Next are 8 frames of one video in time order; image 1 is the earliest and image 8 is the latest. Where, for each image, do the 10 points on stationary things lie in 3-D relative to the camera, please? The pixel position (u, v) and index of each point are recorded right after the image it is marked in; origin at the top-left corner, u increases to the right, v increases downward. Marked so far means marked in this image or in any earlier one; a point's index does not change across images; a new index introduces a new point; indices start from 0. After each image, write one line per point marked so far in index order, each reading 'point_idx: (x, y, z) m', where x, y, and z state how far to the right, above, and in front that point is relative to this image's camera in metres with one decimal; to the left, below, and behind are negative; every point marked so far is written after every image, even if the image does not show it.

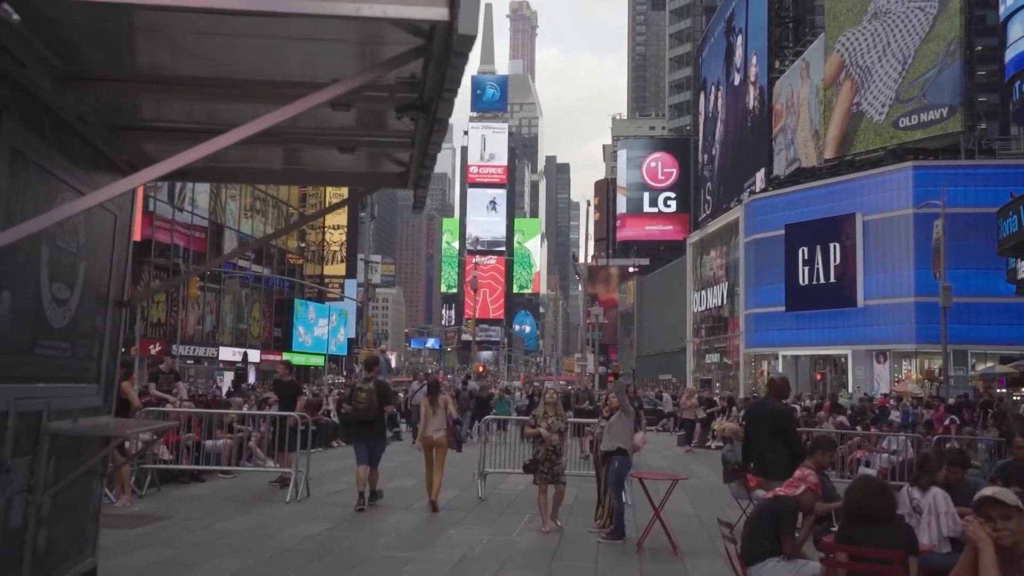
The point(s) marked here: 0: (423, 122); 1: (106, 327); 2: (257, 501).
0: (-0.5, +0.9, +5.4) m
1: (-2.5, -0.3, +6.3) m
2: (-3.3, -2.7, +13.0) m
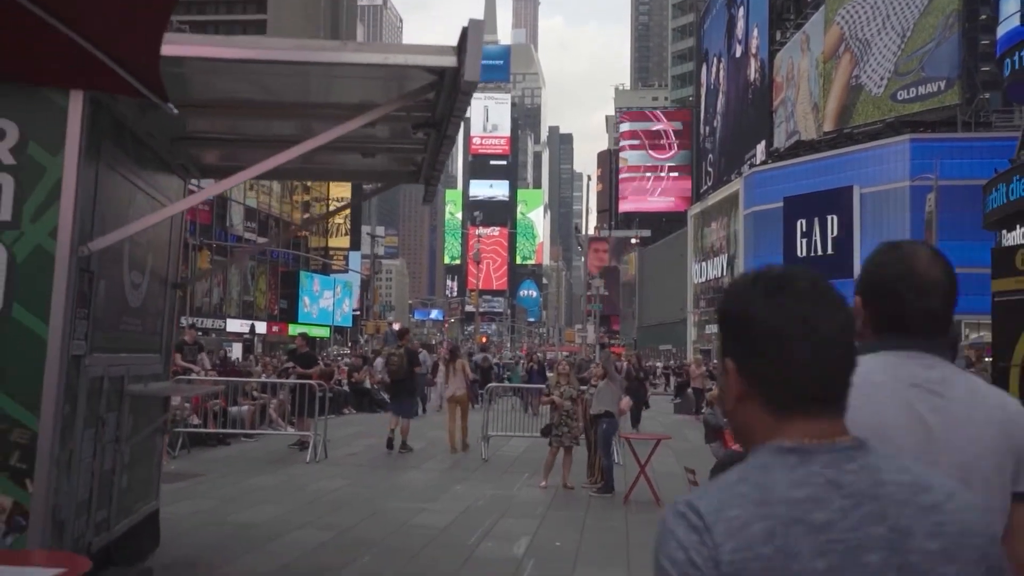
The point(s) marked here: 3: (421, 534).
0: (-0.5, +1.0, +6.5) m
1: (-2.5, -0.2, +7.4) m
2: (-3.3, -2.4, +14.2) m
3: (-0.9, -2.2, +9.0) m
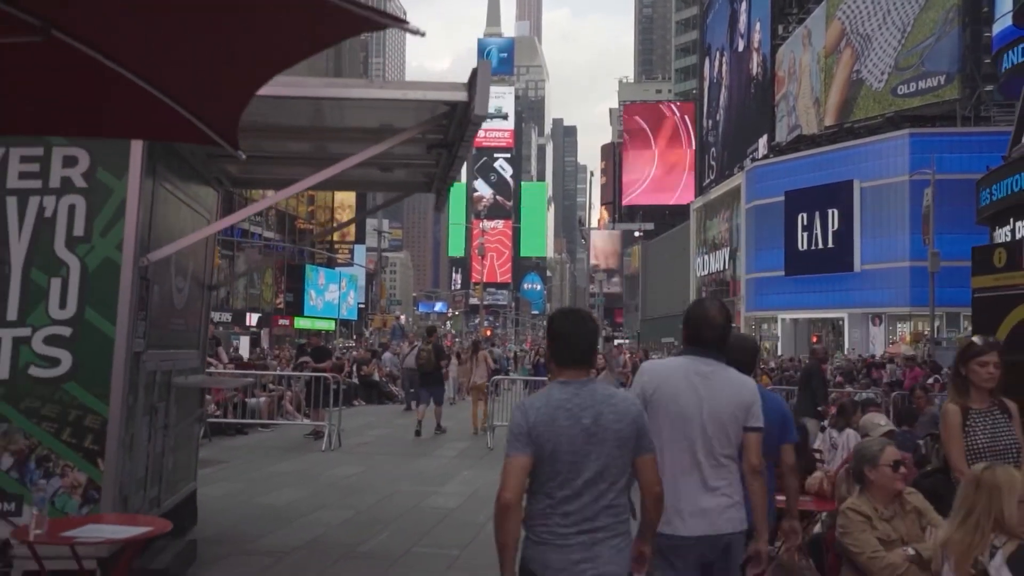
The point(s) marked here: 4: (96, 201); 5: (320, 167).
0: (-0.5, +1.0, +7.3) m
1: (-2.5, -0.2, +8.2) m
2: (-3.2, -2.4, +15.0) m
3: (-0.8, -2.2, +9.8) m
4: (-2.4, +0.5, +5.8) m
5: (-1.6, +1.0, +8.3) m
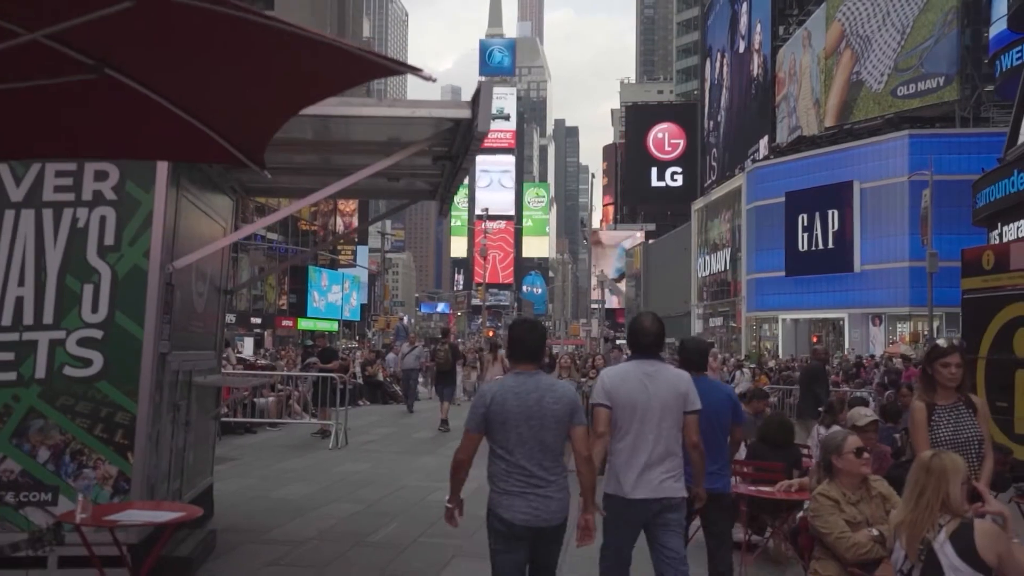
0: (-0.5, +1.0, +7.7) m
1: (-2.5, -0.2, +8.6) m
2: (-3.2, -2.4, +15.4) m
3: (-0.8, -2.2, +10.2) m
4: (-2.4, +0.5, +6.2) m
5: (-1.6, +1.0, +8.7) m
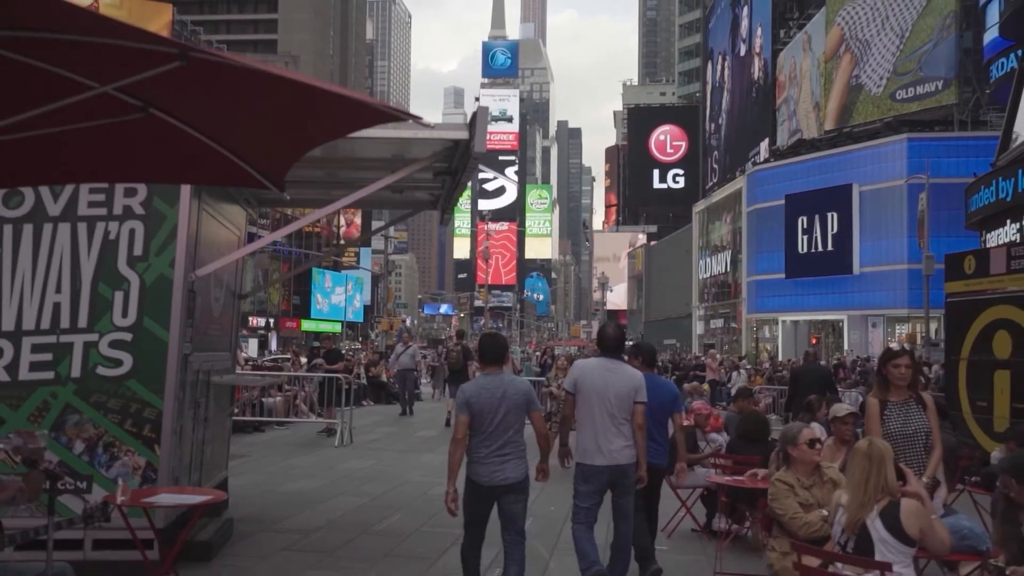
0: (-0.5, +0.9, +8.3) m
1: (-2.5, -0.3, +9.2) m
2: (-3.2, -2.5, +16.0) m
3: (-0.8, -2.3, +10.8) m
4: (-2.4, +0.4, +6.8) m
5: (-1.6, +0.9, +9.3) m
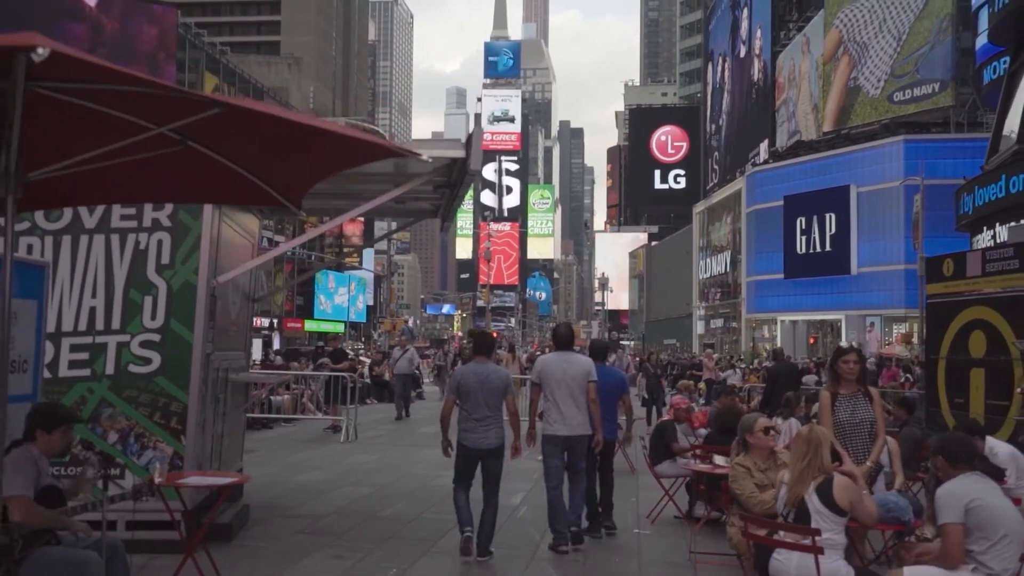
0: (-0.6, +0.9, +9.0) m
1: (-2.6, -0.3, +9.9) m
2: (-3.2, -2.5, +16.7) m
3: (-0.9, -2.3, +11.5) m
4: (-2.5, +0.4, +7.5) m
5: (-1.7, +0.9, +10.0) m
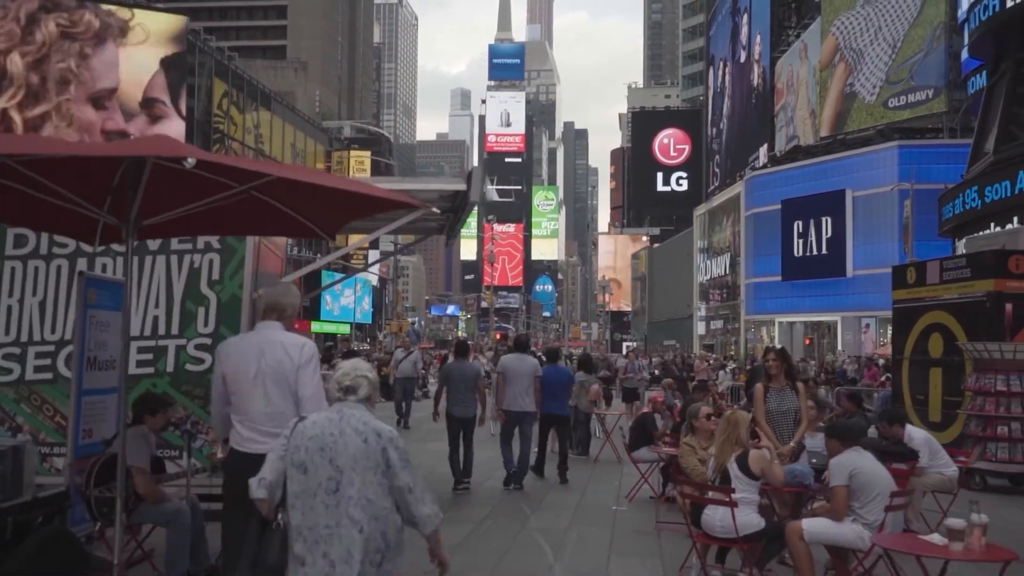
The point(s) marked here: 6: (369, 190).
0: (-0.6, +0.8, +10.4) m
1: (-2.6, -0.4, +11.3) m
2: (-3.2, -2.7, +18.2) m
3: (-0.9, -2.4, +12.9) m
4: (-2.5, +0.3, +8.9) m
5: (-1.7, +0.8, +11.5) m
6: (-0.9, +0.6, +5.9) m
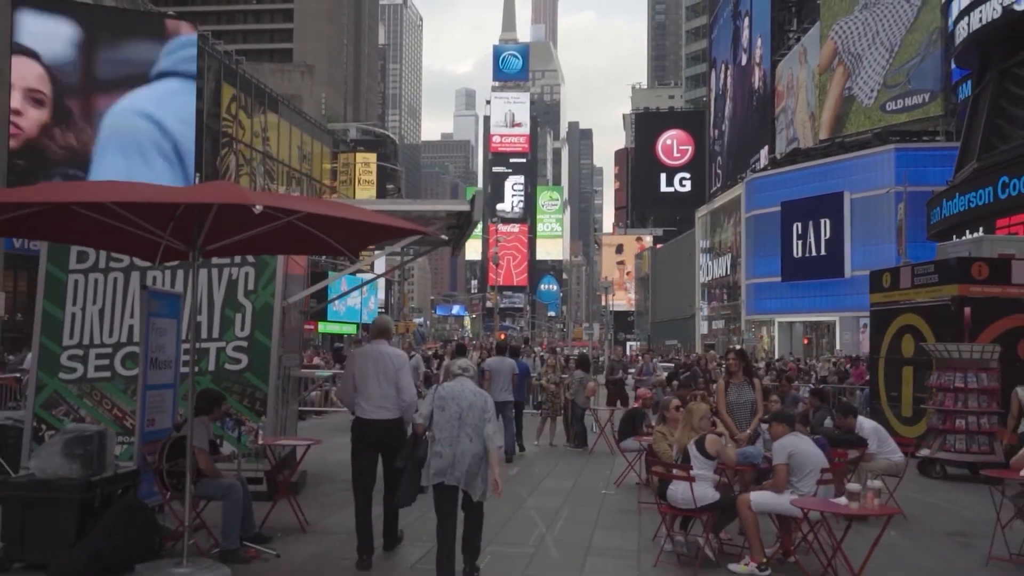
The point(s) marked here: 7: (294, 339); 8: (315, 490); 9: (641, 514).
0: (-0.6, +0.7, +11.7) m
1: (-2.6, -0.5, +12.6) m
2: (-3.2, -2.8, +19.5) m
3: (-0.9, -2.5, +14.2) m
4: (-2.6, +0.2, +10.2) m
5: (-1.7, +0.7, +12.7) m
6: (-0.9, +0.5, +7.1) m
7: (-2.6, -0.6, +12.1) m
8: (-2.2, -2.2, +10.9) m
9: (+1.3, -2.3, +10.3) m
